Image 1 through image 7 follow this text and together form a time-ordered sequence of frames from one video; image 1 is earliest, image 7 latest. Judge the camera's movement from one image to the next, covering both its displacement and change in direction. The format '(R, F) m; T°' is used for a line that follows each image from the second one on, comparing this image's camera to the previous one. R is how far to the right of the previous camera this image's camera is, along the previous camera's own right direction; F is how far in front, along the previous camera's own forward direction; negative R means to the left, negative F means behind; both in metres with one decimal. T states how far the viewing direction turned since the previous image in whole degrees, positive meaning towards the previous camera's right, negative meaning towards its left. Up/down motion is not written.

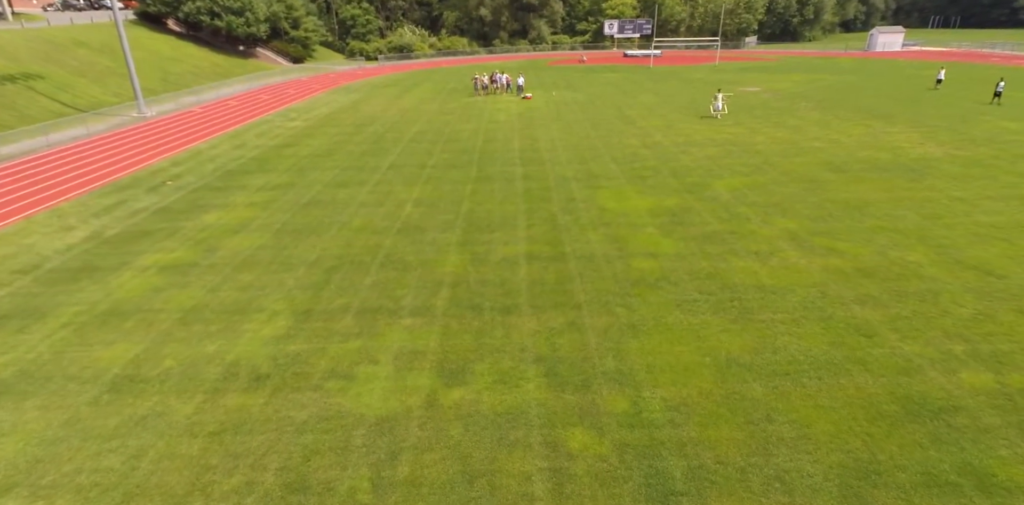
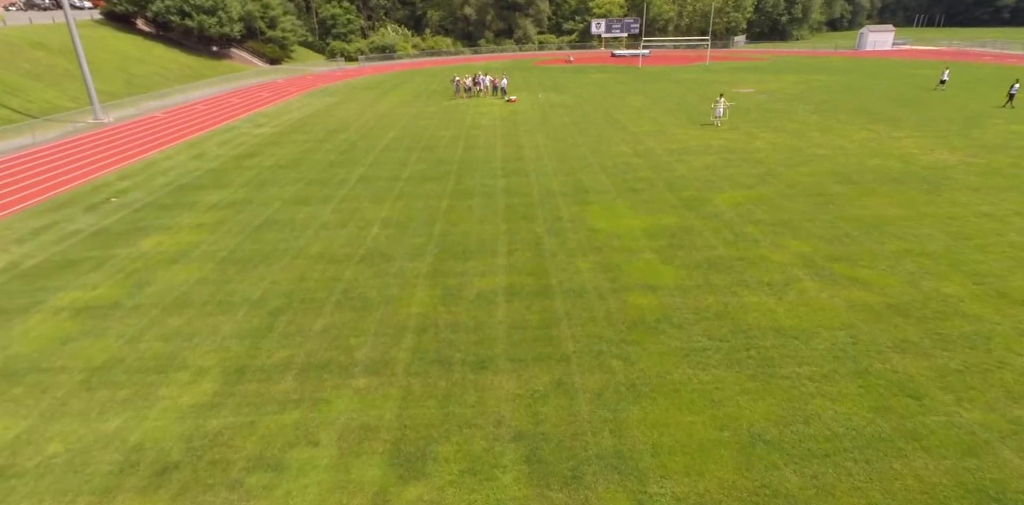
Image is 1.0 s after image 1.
(+0.2, +1.8) m; +1°
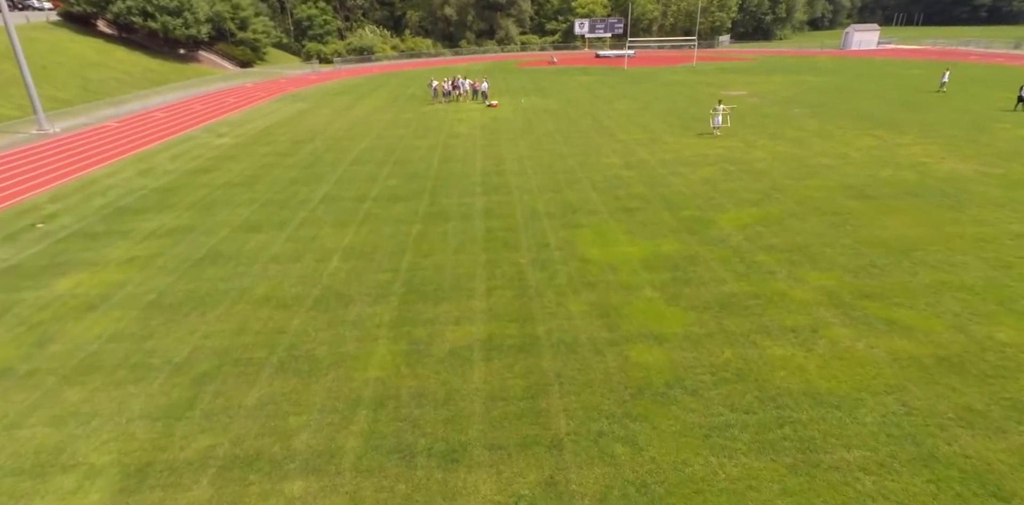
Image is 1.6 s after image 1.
(+0.1, +1.9) m; +1°
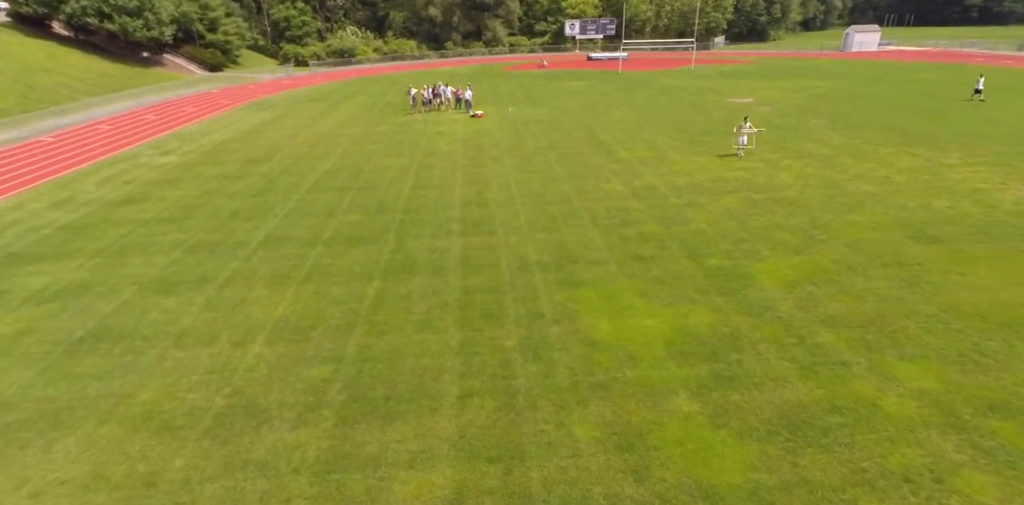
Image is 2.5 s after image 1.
(+0.1, +3.3) m; +1°
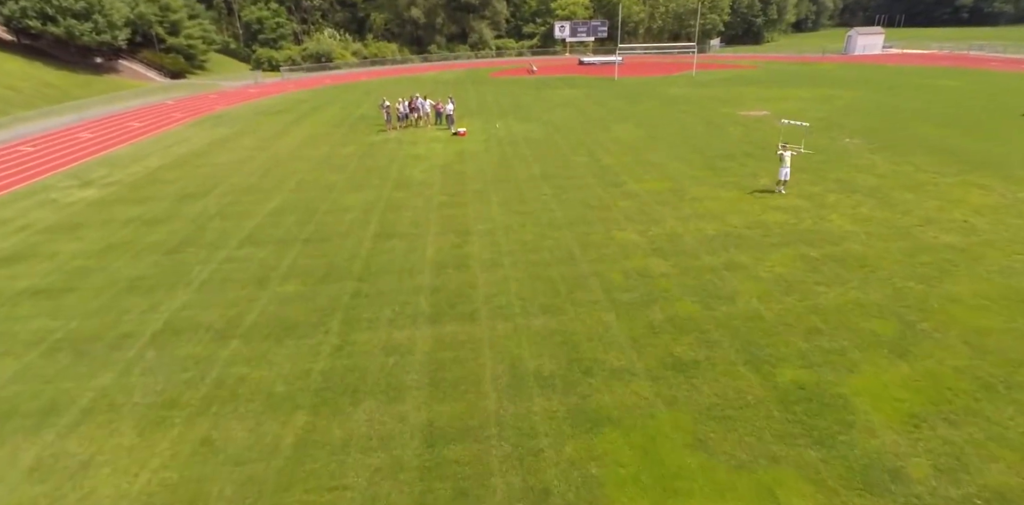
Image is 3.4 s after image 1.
(0.0, +3.9) m; +1°
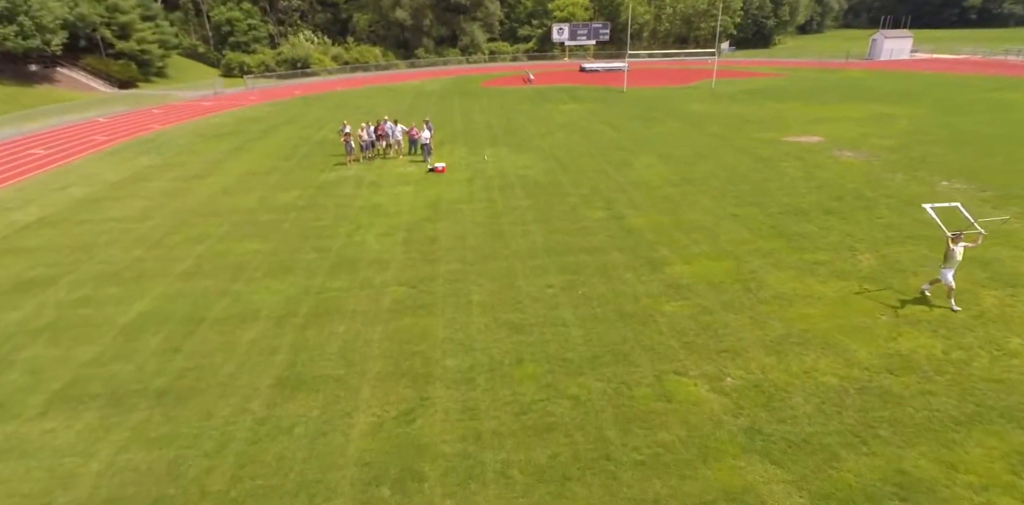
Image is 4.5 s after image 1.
(+0.1, +6.0) m; 0°
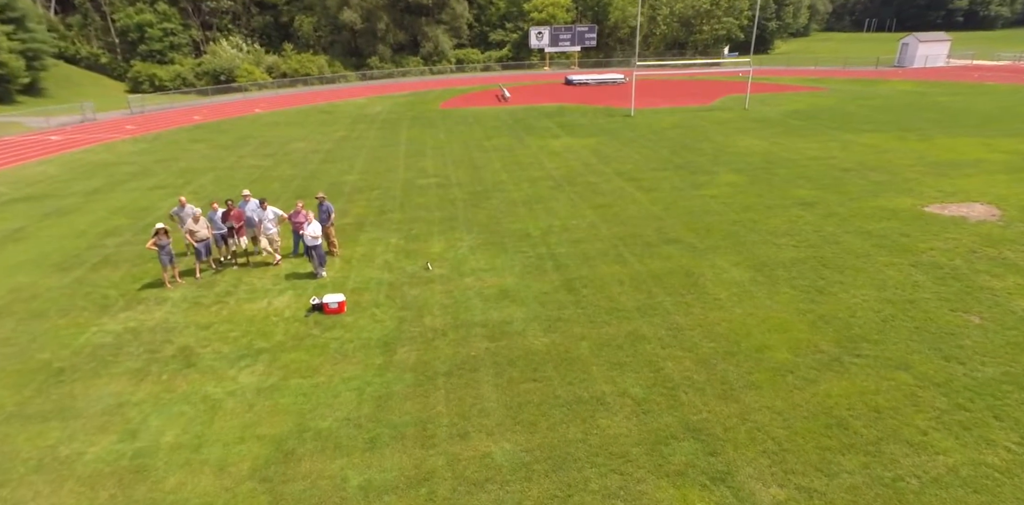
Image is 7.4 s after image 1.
(+0.2, +10.4) m; +2°
